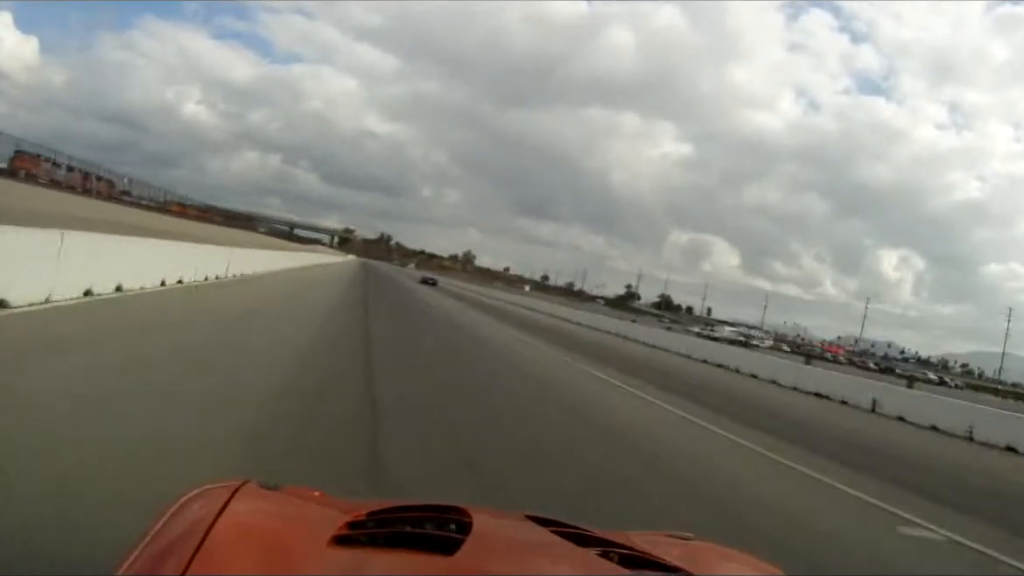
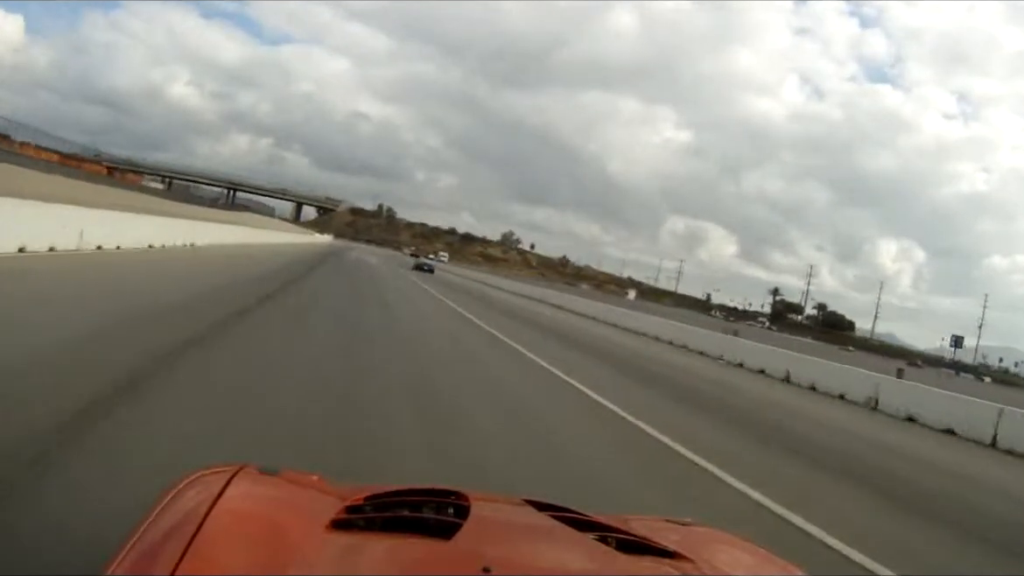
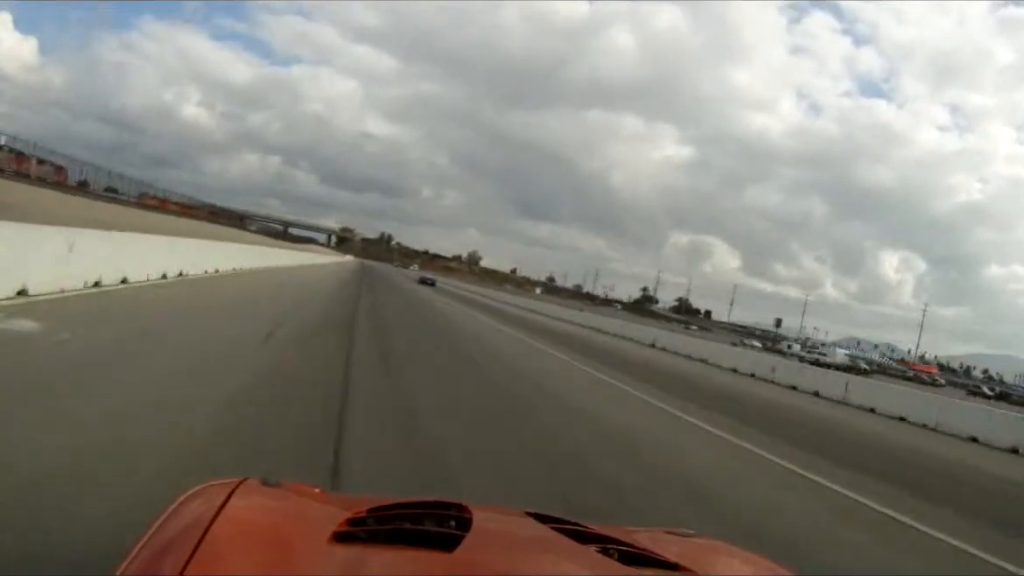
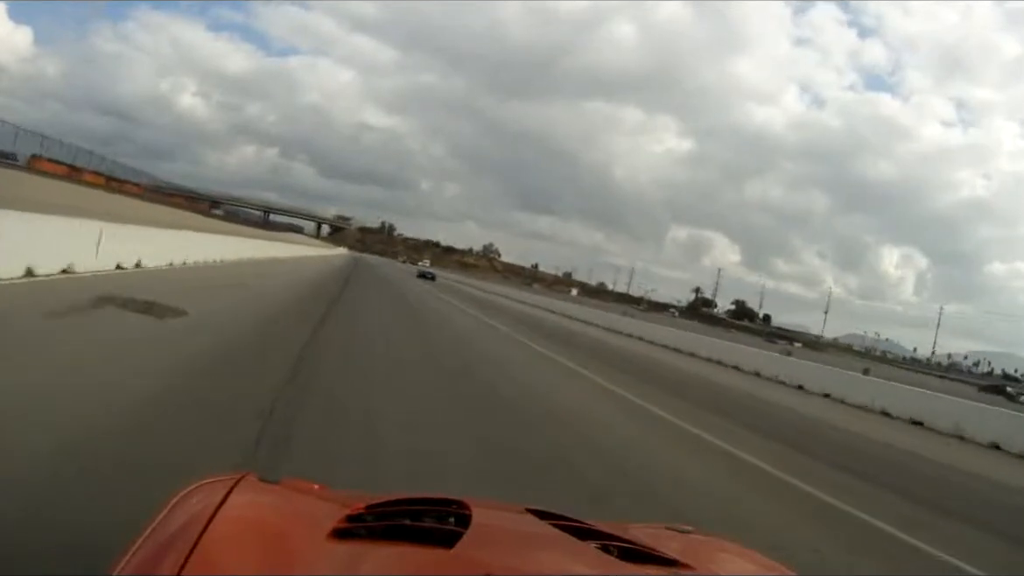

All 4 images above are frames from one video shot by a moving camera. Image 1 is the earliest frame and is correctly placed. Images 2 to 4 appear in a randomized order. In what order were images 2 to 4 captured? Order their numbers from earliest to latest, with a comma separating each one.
3, 4, 2
